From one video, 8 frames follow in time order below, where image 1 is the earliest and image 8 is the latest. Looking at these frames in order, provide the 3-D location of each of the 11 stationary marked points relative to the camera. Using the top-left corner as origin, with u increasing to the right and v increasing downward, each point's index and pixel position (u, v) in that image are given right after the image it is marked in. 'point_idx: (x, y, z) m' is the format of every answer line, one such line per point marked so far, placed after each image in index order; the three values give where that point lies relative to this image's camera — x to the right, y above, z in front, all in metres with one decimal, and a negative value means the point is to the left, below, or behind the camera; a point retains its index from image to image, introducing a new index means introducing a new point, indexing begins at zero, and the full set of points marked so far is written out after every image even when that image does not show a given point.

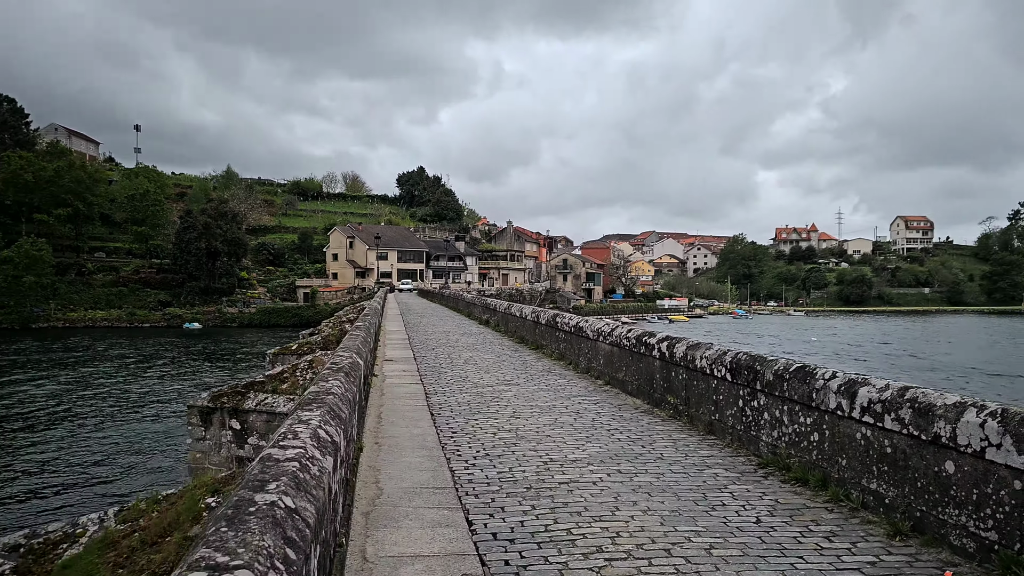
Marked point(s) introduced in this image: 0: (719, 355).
0: (+1.6, -0.5, +6.5) m
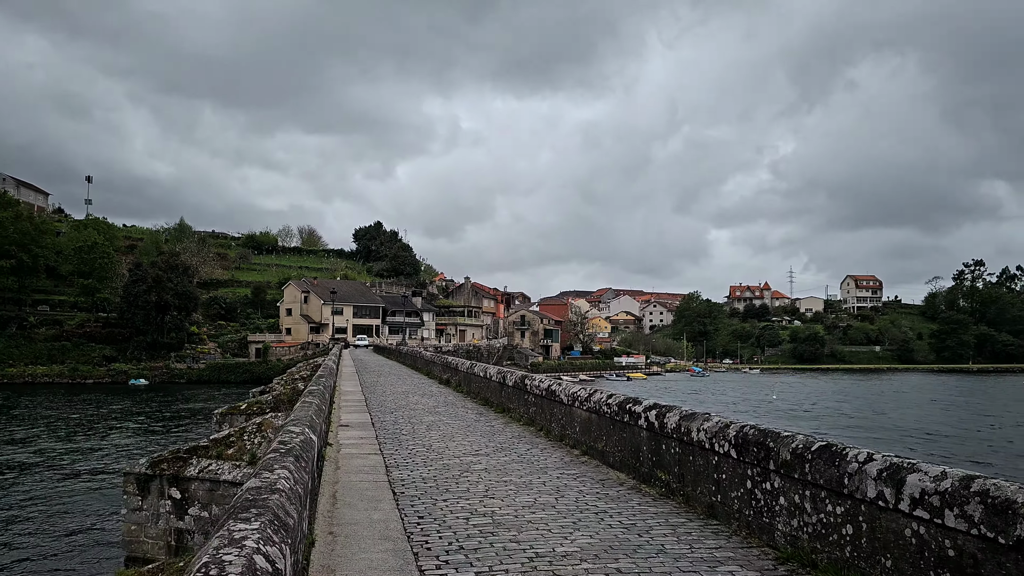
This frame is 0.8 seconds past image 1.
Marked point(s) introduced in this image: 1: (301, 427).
0: (+1.4, -1.0, +5.8) m
1: (-1.4, -0.9, +5.6) m
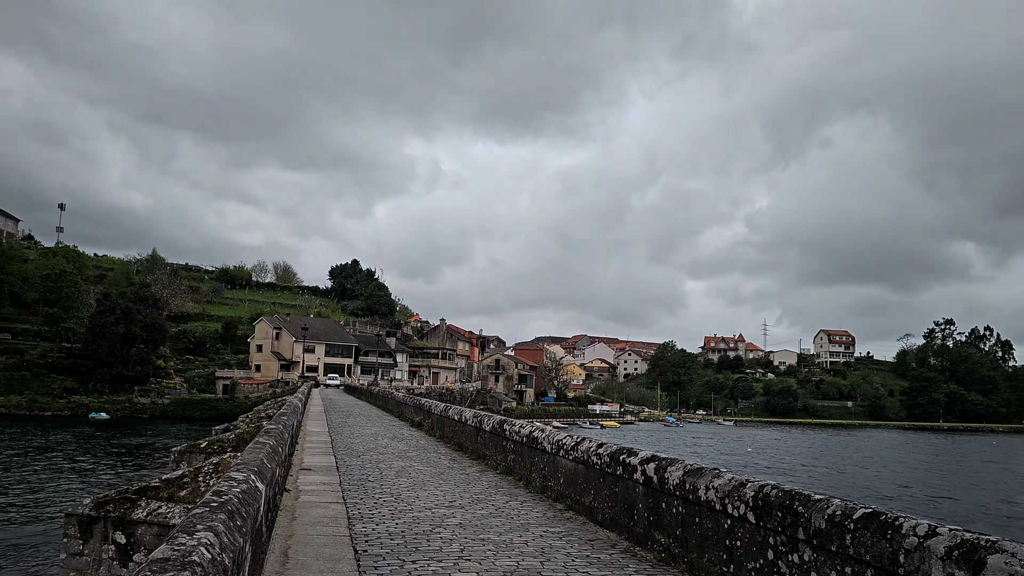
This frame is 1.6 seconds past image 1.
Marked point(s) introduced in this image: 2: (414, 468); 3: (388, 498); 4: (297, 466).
0: (+1.3, -1.2, +5.0) m
1: (-1.5, -1.0, +4.7) m
2: (-1.3, -2.4, +10.9) m
3: (-1.2, -2.1, +8.2) m
4: (-2.7, -2.2, +10.5) m
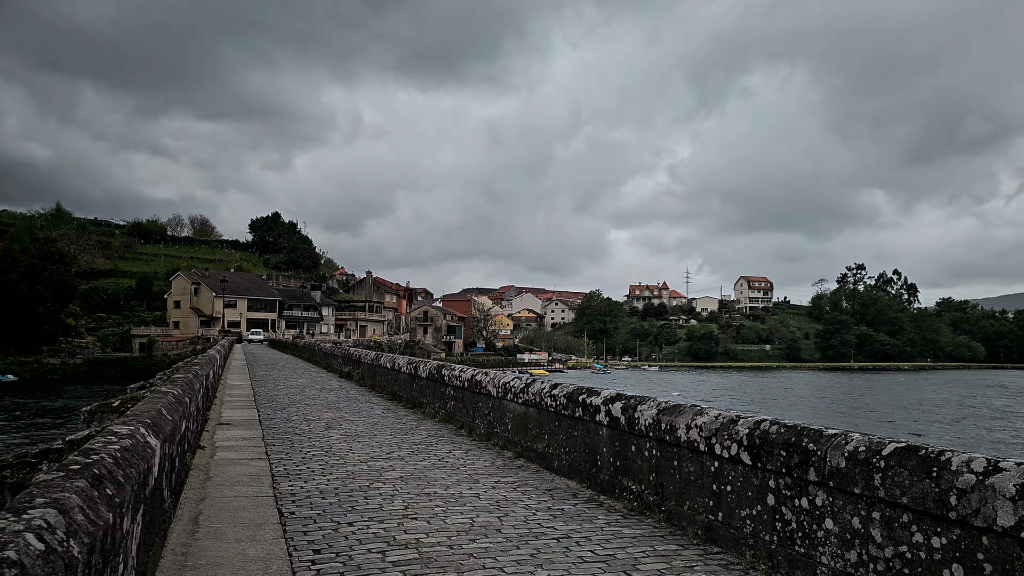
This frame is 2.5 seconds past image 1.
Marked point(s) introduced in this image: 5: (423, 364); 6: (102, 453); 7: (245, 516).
0: (+1.1, -0.7, +4.4) m
1: (-1.7, -0.6, +3.8) m
2: (-2.0, -1.6, +10.1) m
3: (-1.7, -1.5, +7.4) m
4: (-3.4, -1.5, +9.5) m
5: (-1.2, -1.1, +11.6) m
6: (-1.3, -0.5, +2.6) m
7: (-1.6, -1.3, +4.9) m
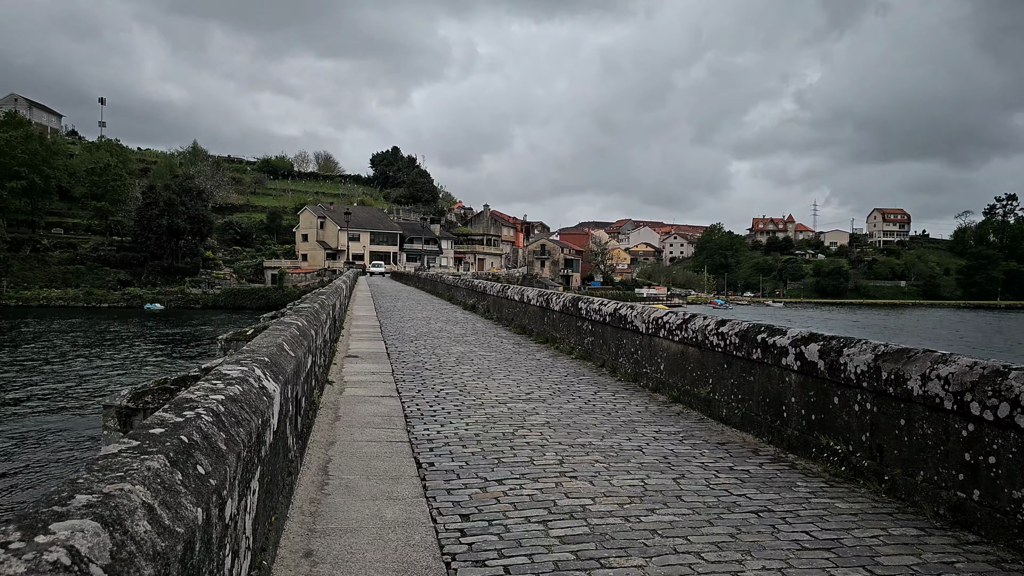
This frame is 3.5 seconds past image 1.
0: (+1.9, -0.4, +3.4) m
1: (-0.9, -0.3, +3.2) m
2: (-0.4, -0.8, +9.5) m
3: (-0.5, -0.8, +6.8) m
4: (-1.9, -0.7, +9.1) m
5: (+0.6, -0.1, +10.9) m
6: (-0.7, -0.3, +1.9) m
7: (-0.7, -0.9, +4.3) m
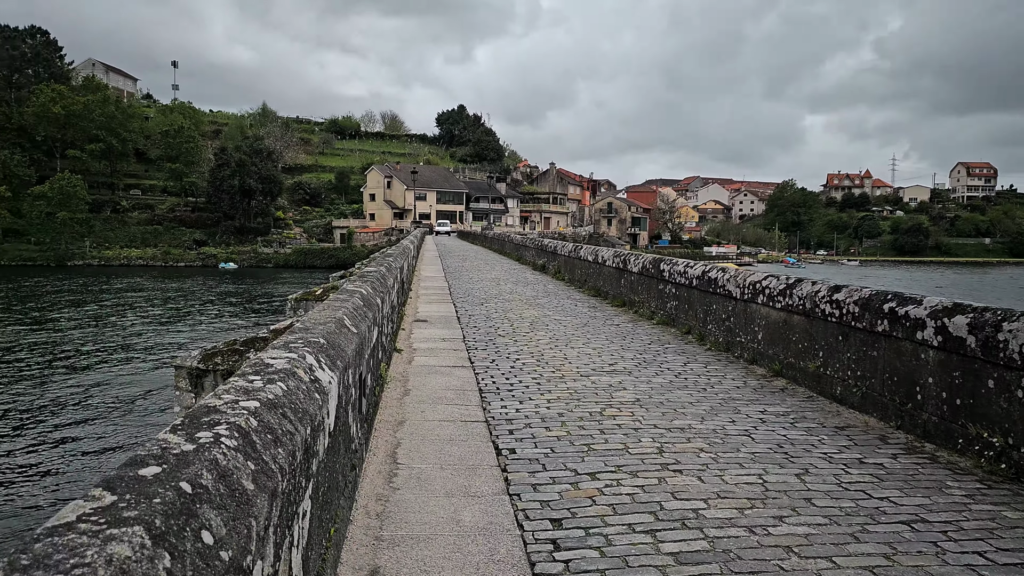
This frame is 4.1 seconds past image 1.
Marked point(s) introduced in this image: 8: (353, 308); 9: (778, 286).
0: (+2.2, -0.2, +2.7) m
1: (-0.6, -0.2, +2.7) m
2: (+0.4, -0.3, +8.9) m
3: (+0.1, -0.6, +6.2) m
4: (-1.1, -0.3, +8.7) m
5: (+1.5, +0.4, +10.2) m
6: (-0.5, -0.2, +1.4) m
7: (-0.3, -0.7, +3.8) m
8: (-0.7, -0.1, +3.6) m
9: (+1.9, 0.0, +6.0) m
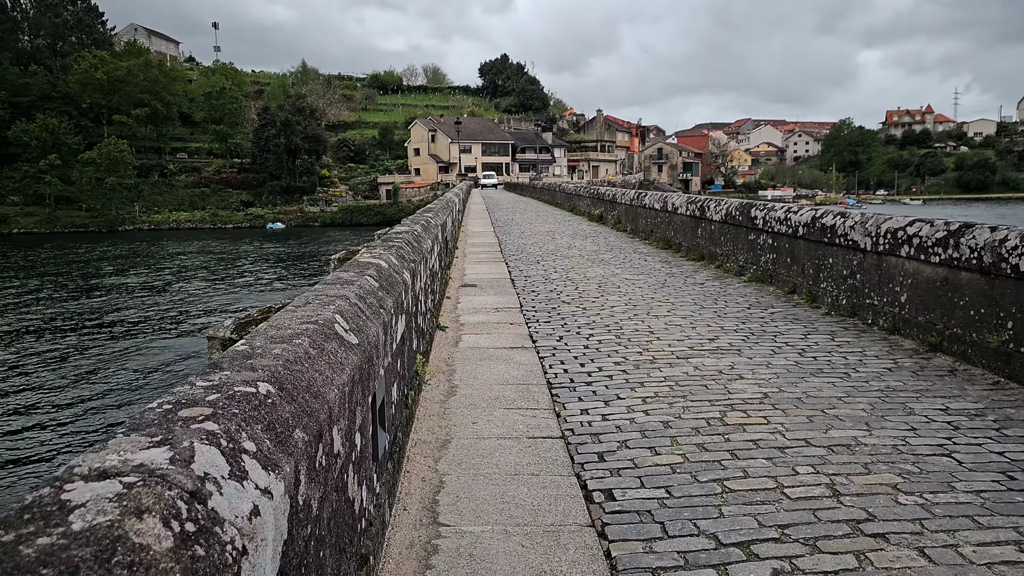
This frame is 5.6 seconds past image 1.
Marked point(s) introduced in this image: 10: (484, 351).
0: (+2.4, -0.1, +1.2) m
1: (-0.4, -0.1, +1.4) m
2: (+1.0, +0.1, +7.6) m
3: (+0.6, -0.3, +5.0) m
4: (-0.5, 0.0, +7.5) m
5: (+2.1, +0.9, +8.8) m
6: (-0.3, -0.3, +0.2) m
7: (0.0, -0.6, +2.5) m
8: (-0.4, 0.0, +2.4) m
9: (+2.3, +0.3, +4.5) m
10: (-0.2, -0.3, +4.7) m
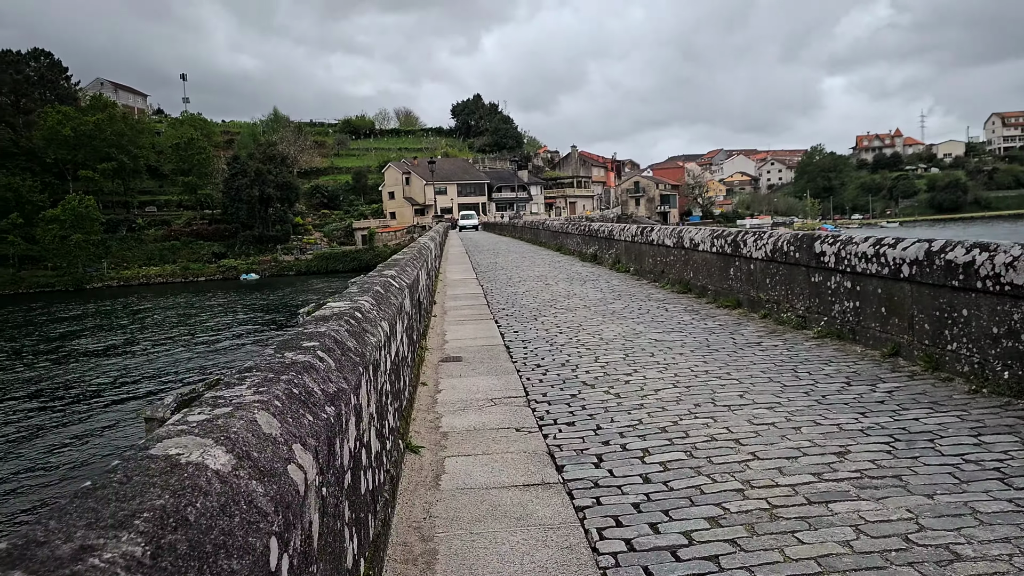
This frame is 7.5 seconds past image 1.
0: (+2.6, -0.2, -0.5) m
1: (-0.3, -0.3, -0.4) m
2: (+0.9, -0.4, +5.8) m
3: (+0.6, -0.6, +3.2) m
4: (-0.5, -0.5, +5.6) m
5: (+2.0, +0.4, +7.1) m
6: (-0.2, -0.4, -1.7) m
7: (+0.1, -0.9, +0.7) m
8: (-0.3, -0.3, +0.6) m
9: (+2.3, +0.1, +2.8) m
10: (-0.1, -0.7, +2.9) m
